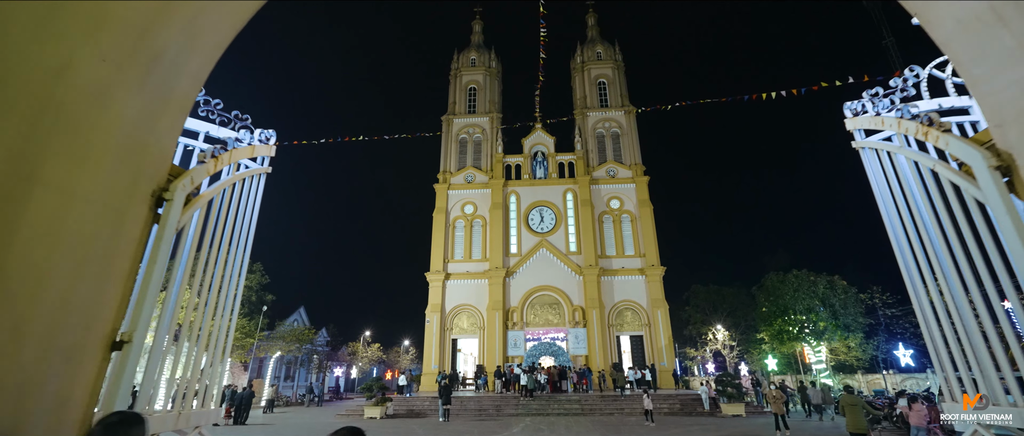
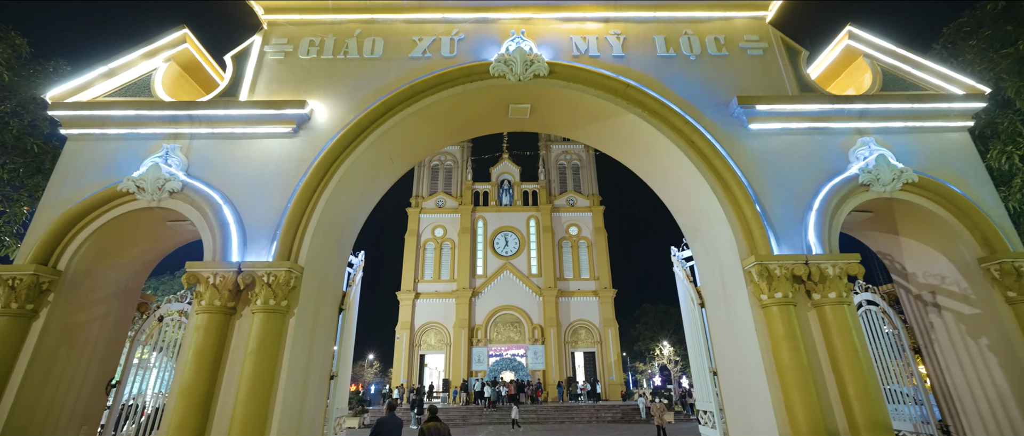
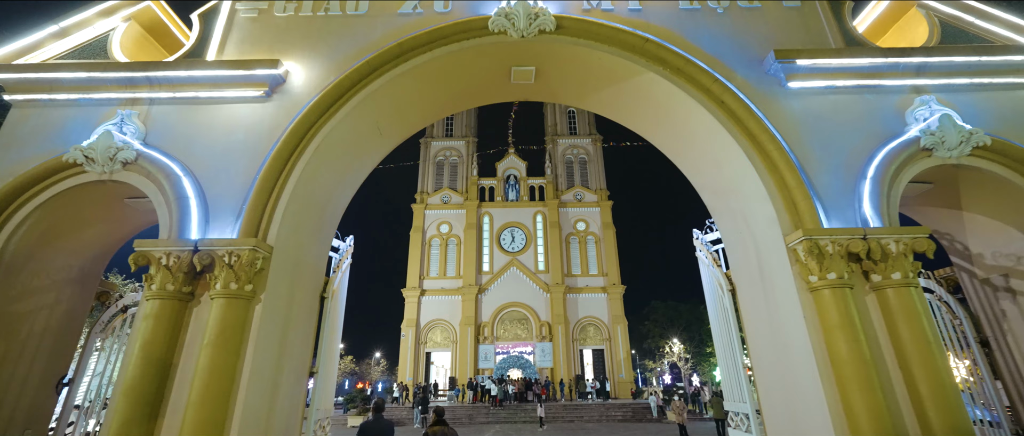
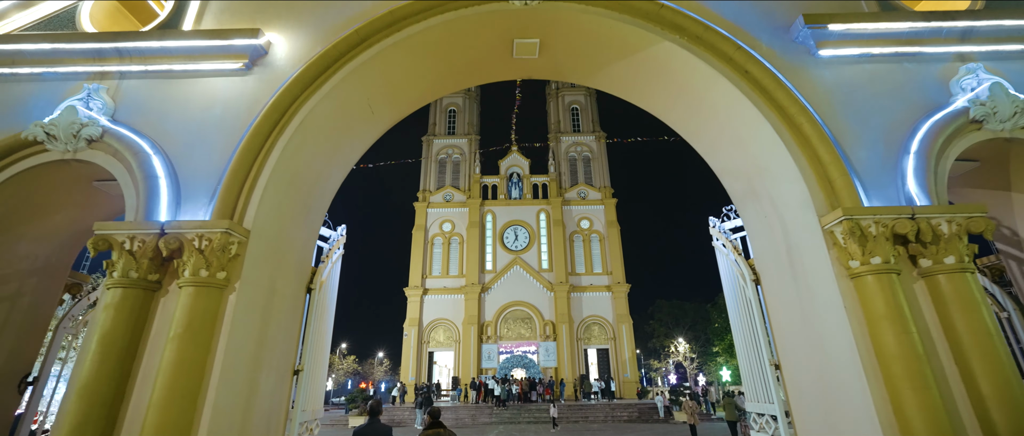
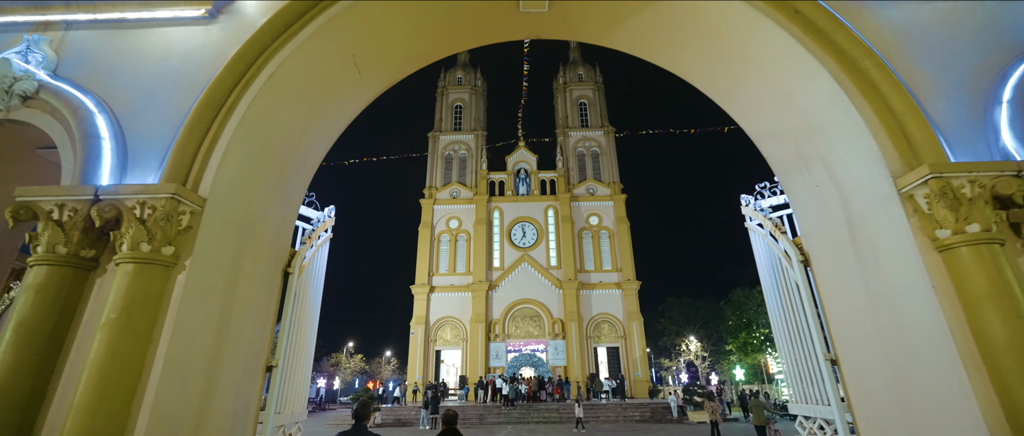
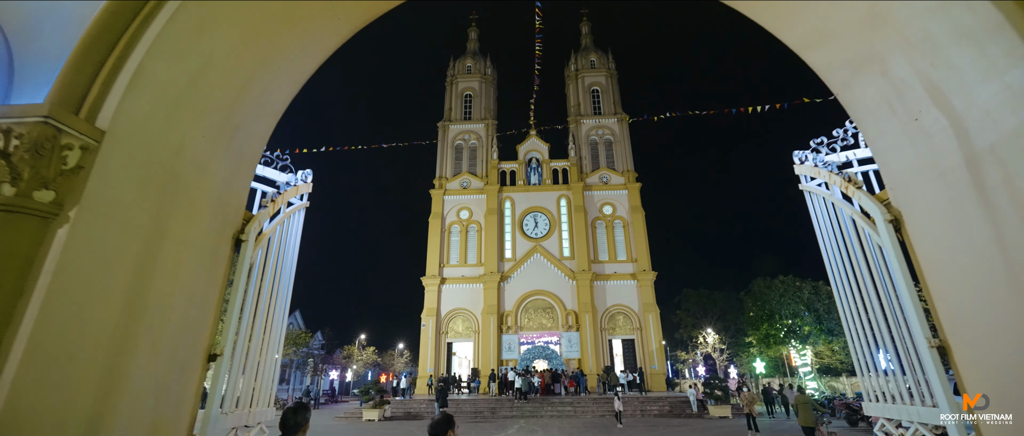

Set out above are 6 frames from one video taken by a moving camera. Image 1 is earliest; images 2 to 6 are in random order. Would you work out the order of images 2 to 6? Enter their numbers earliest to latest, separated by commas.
6, 5, 4, 3, 2
